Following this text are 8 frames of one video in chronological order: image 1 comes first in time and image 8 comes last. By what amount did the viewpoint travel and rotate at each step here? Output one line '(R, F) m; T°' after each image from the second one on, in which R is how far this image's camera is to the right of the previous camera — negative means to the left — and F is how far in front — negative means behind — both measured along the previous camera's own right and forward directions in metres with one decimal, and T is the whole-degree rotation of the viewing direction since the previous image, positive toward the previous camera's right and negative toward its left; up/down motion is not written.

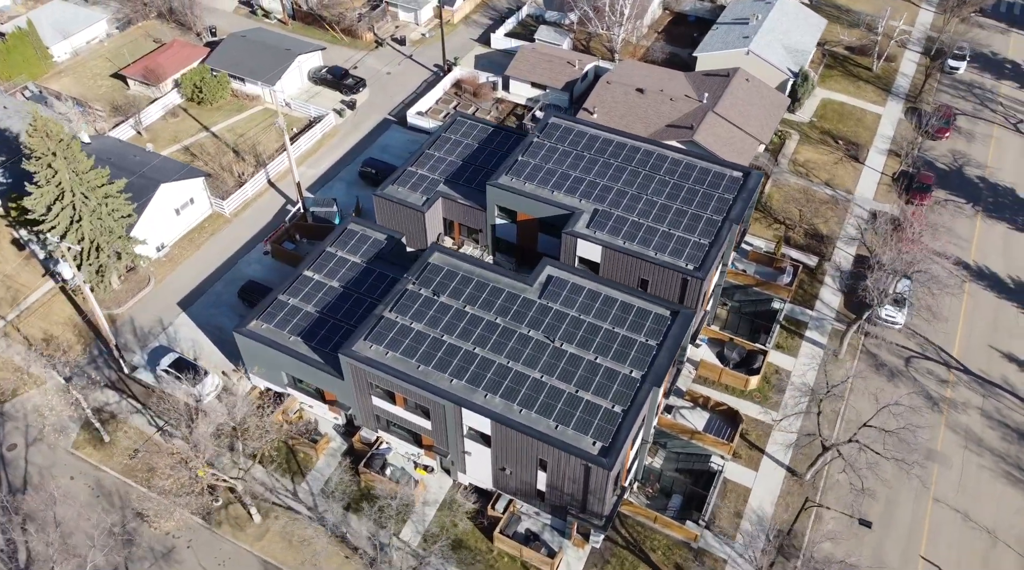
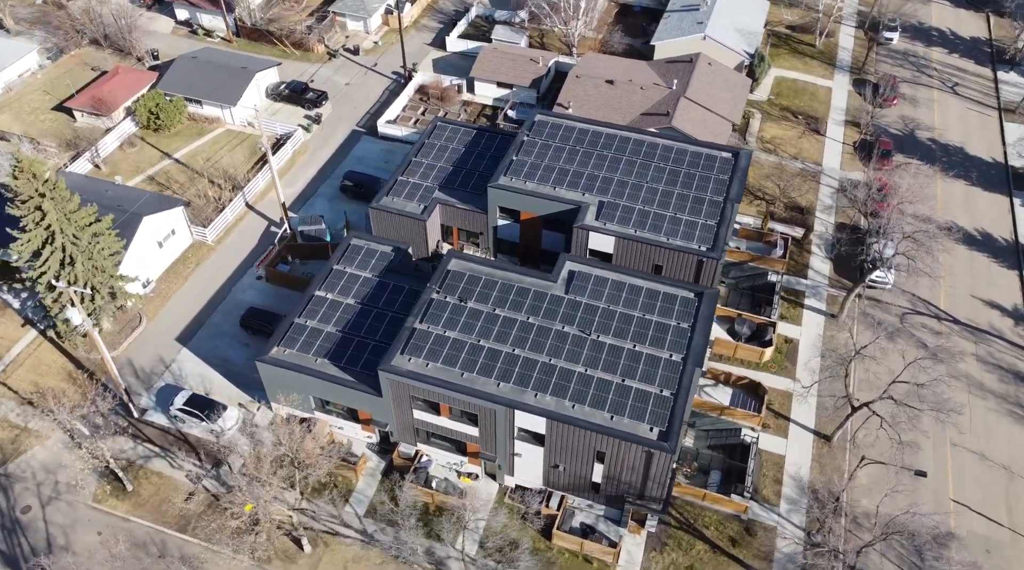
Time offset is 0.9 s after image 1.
(-5.8, +0.1) m; +6°
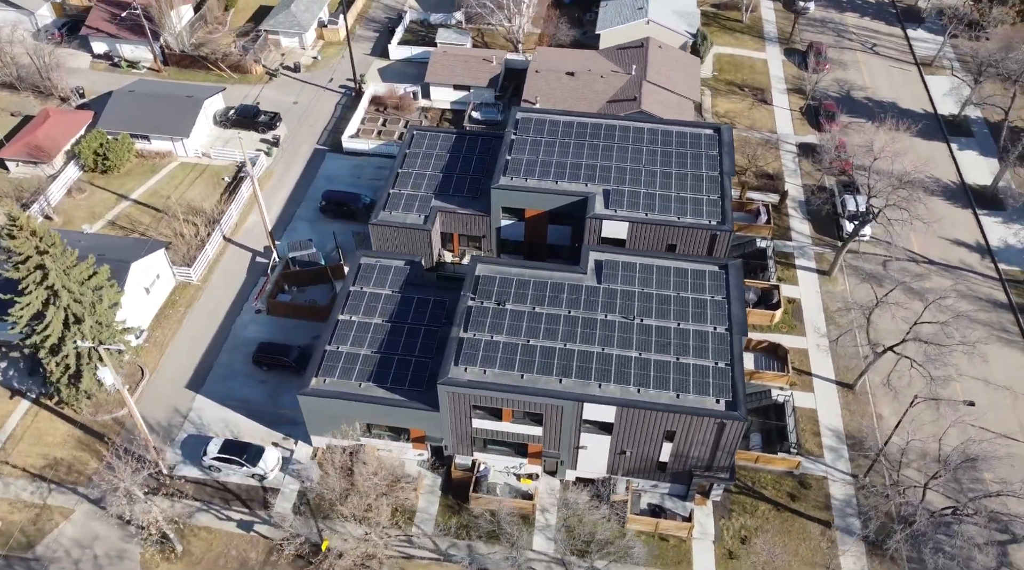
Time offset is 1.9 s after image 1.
(-7.5, +0.5) m; +8°
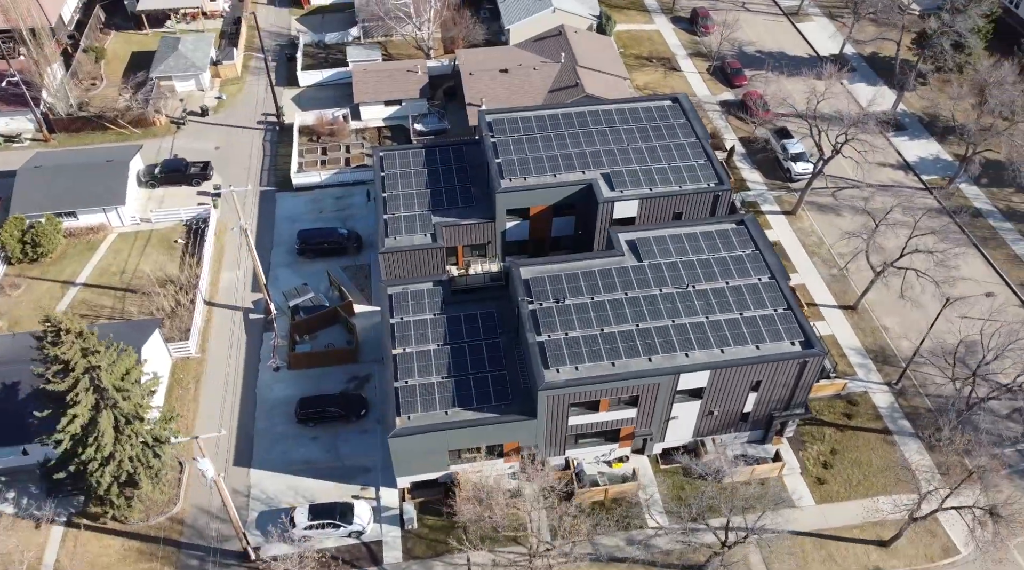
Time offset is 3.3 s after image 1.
(-11.9, +1.2) m; +13°
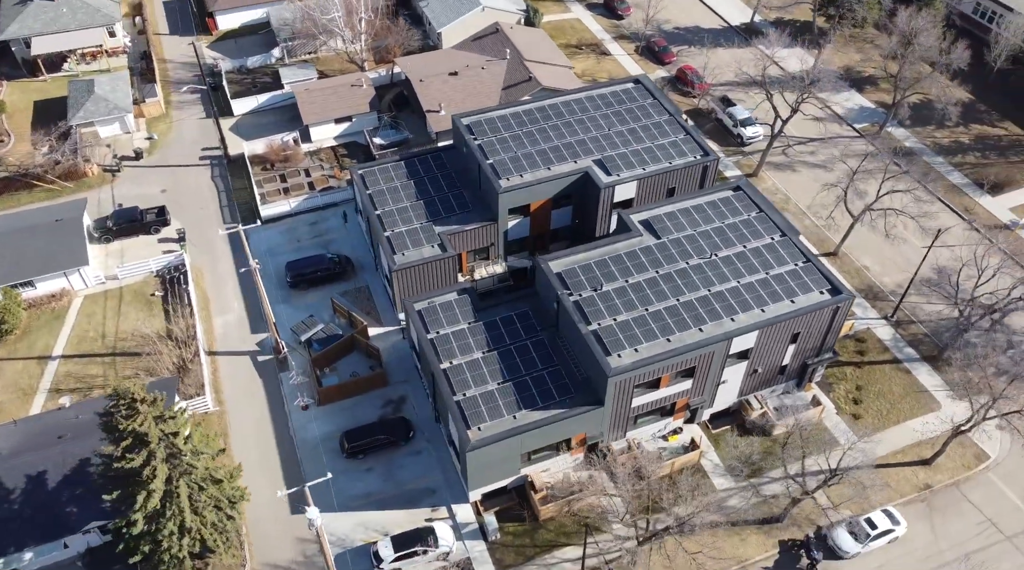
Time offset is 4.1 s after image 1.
(-8.7, +0.8) m; +10°
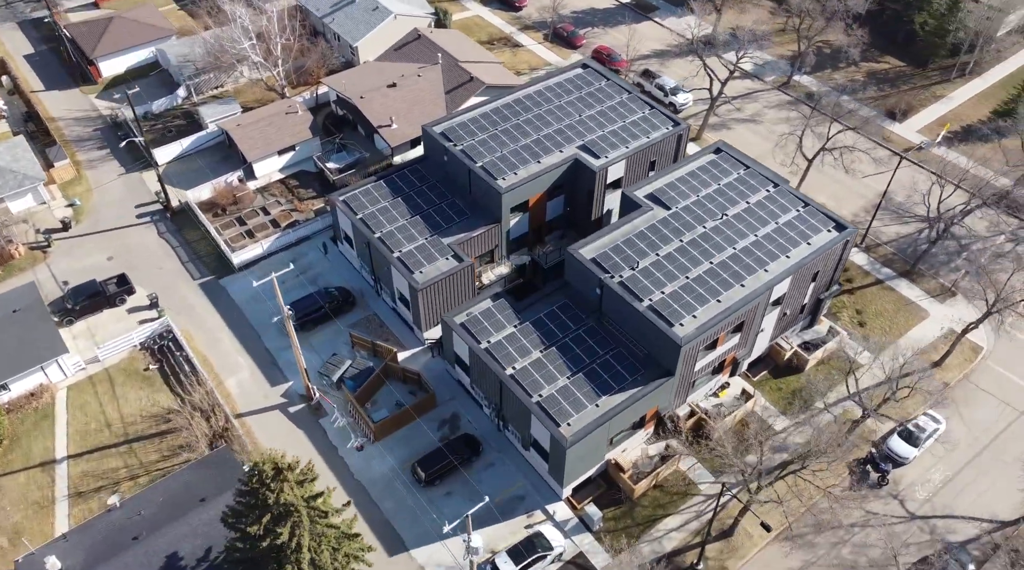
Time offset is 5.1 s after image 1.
(-10.7, +1.1) m; +12°
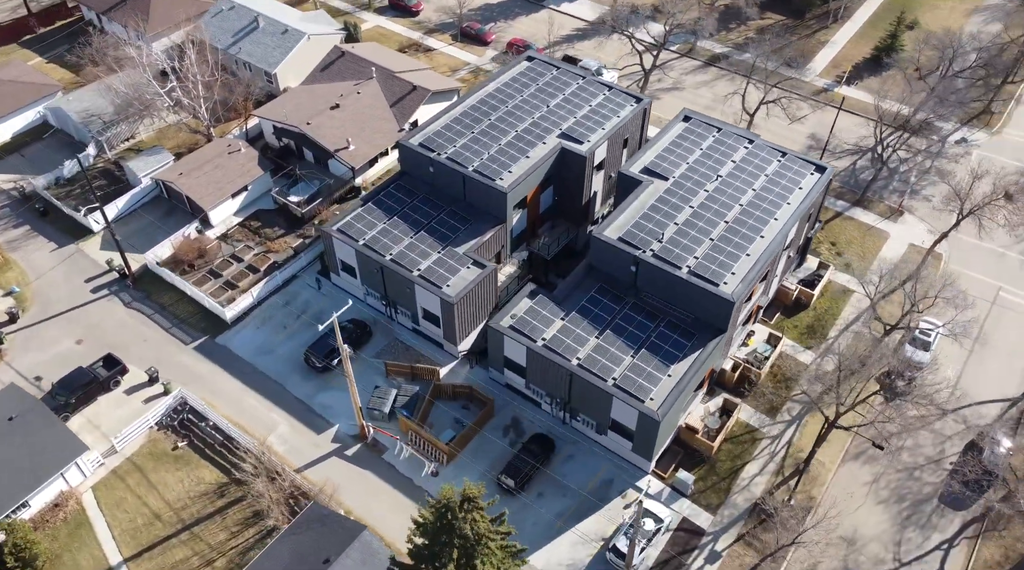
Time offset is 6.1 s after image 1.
(-10.9, +1.1) m; +12°
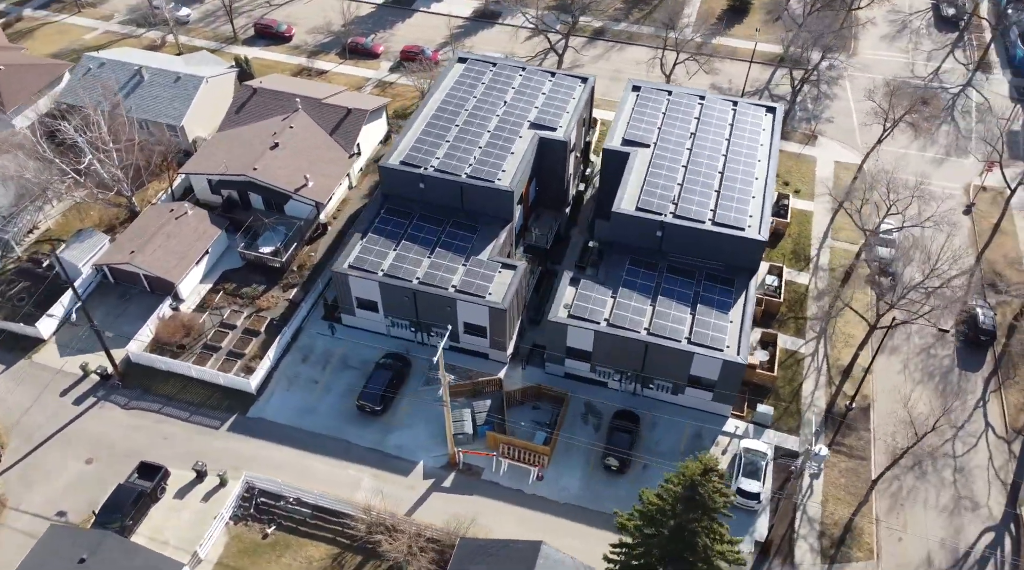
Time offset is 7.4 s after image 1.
(-13.4, +1.9) m; +15°
